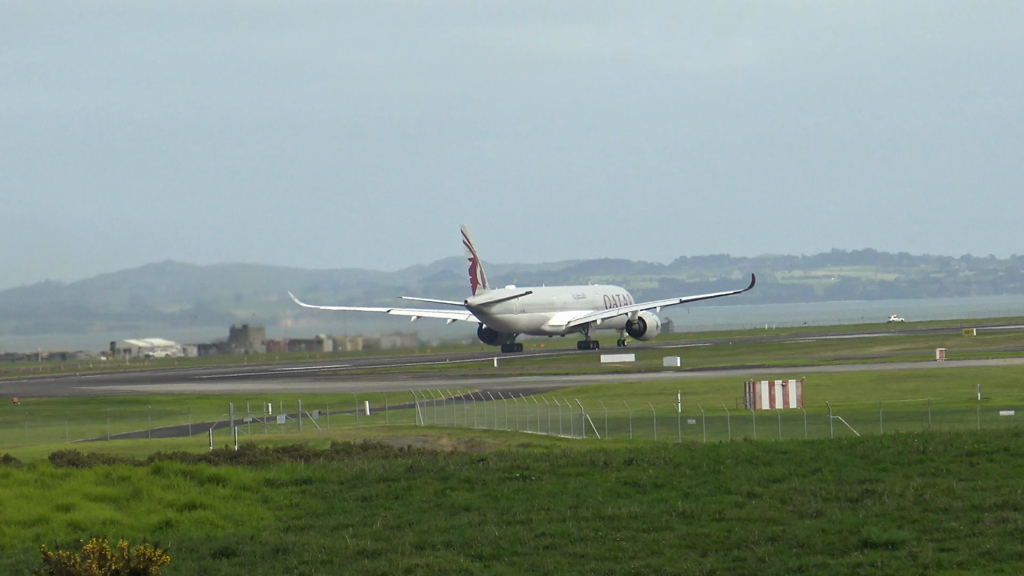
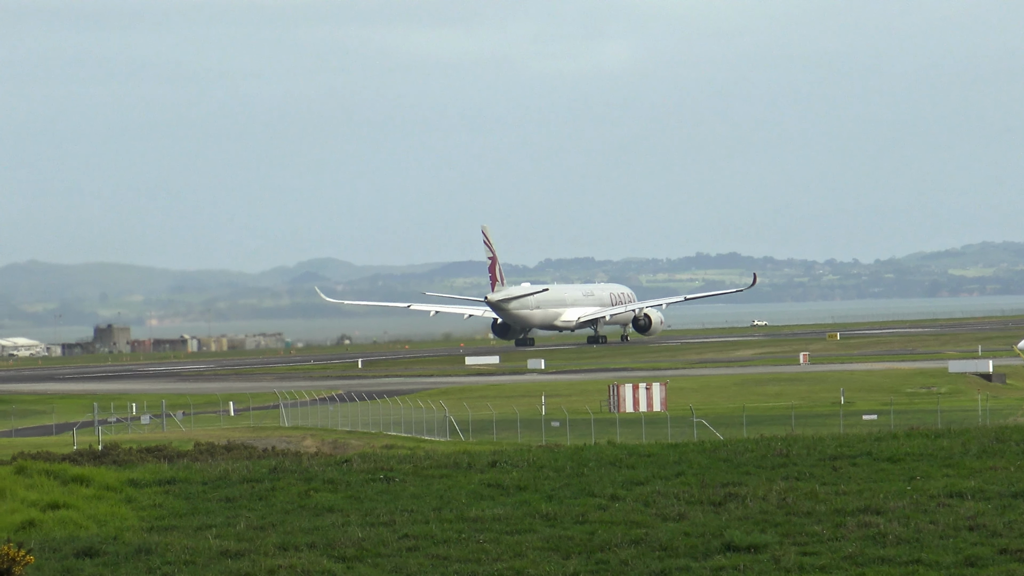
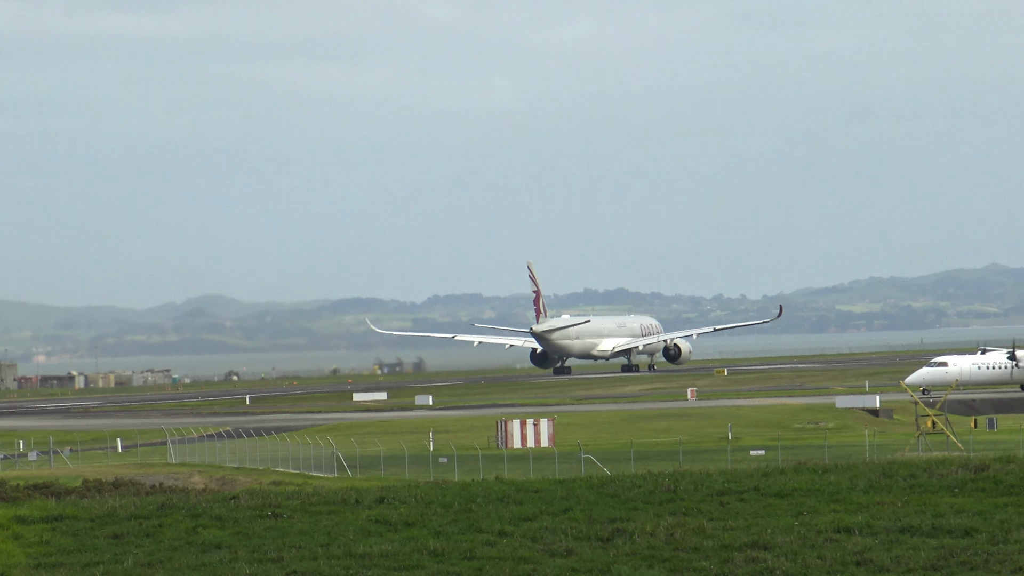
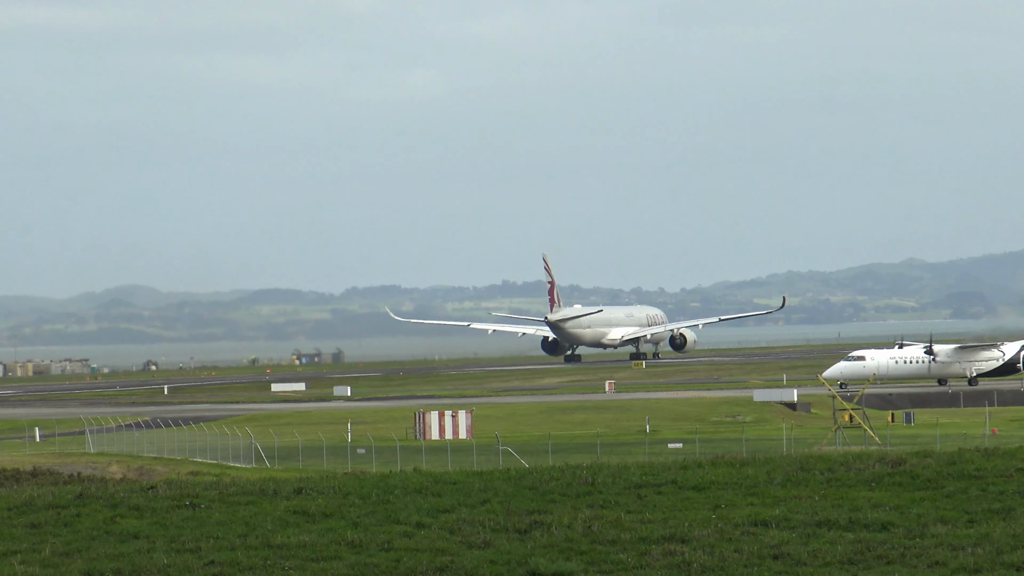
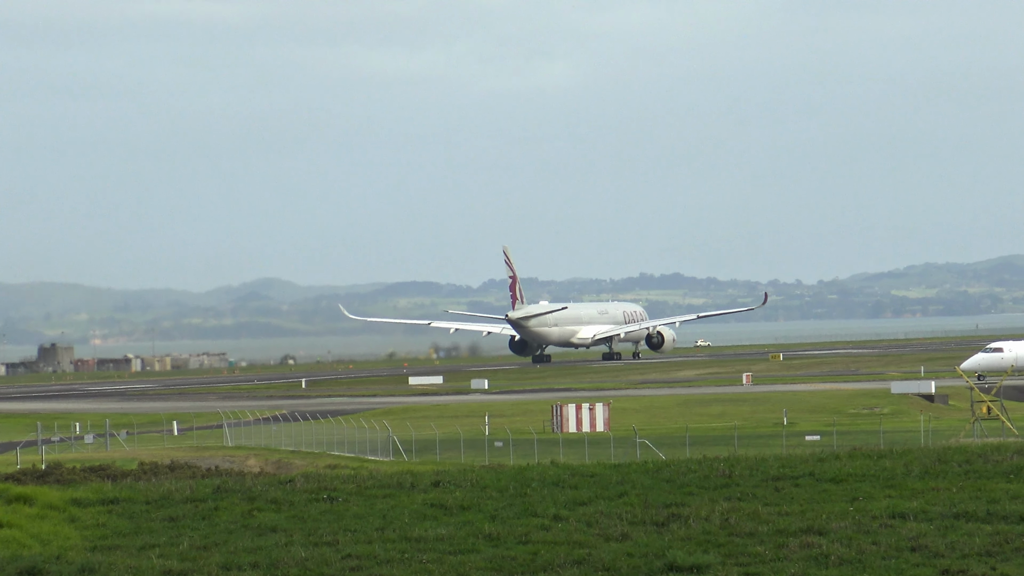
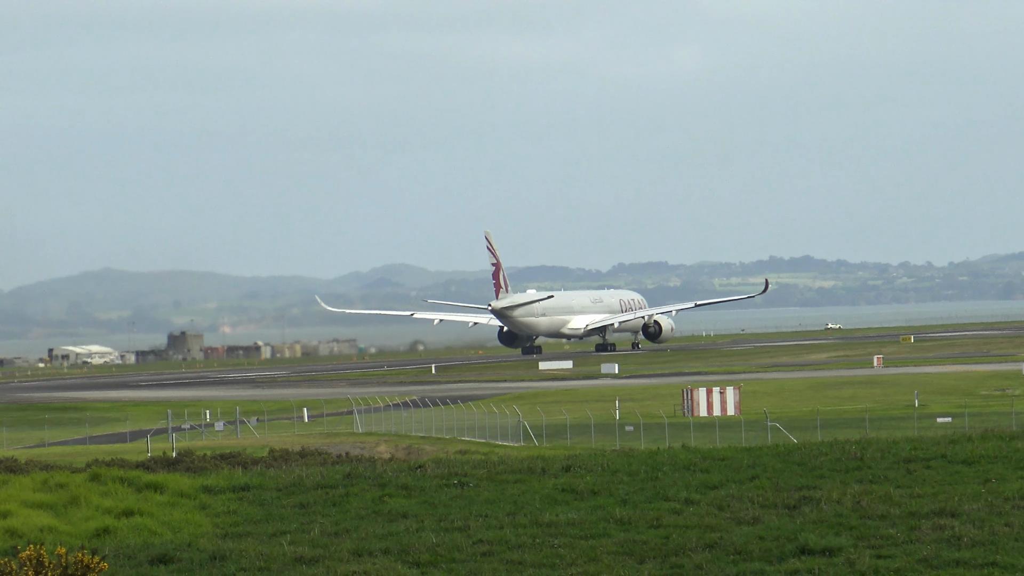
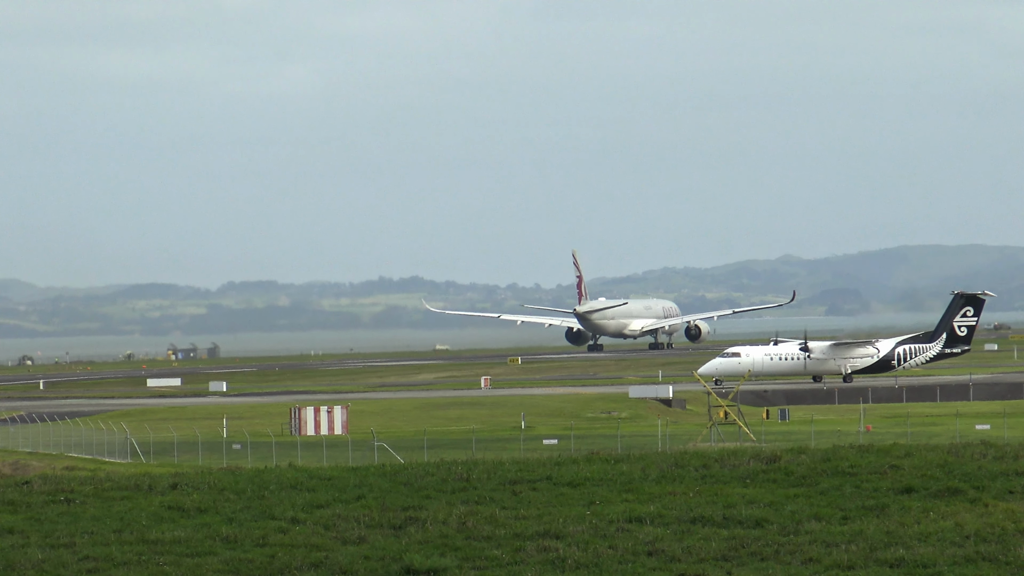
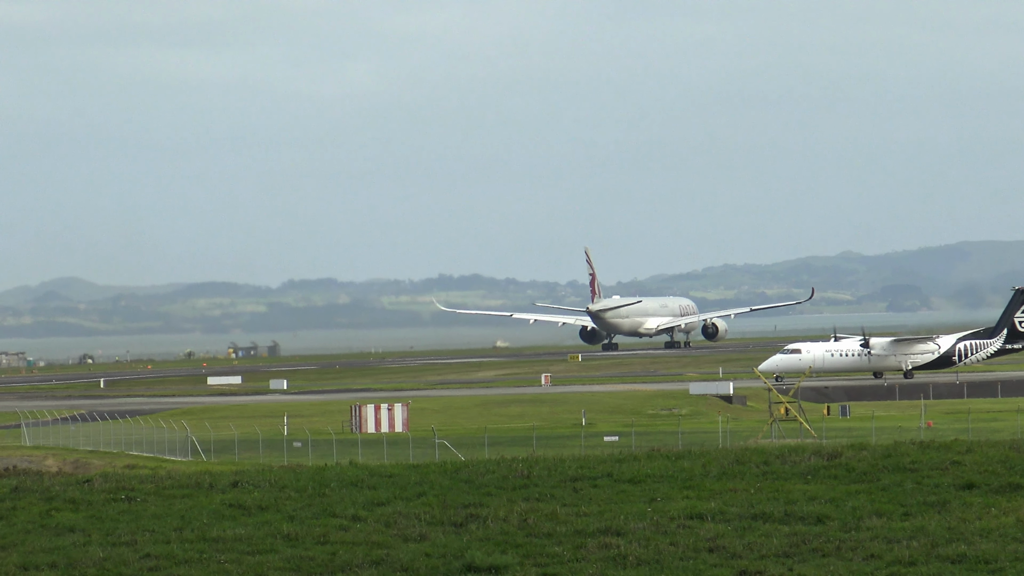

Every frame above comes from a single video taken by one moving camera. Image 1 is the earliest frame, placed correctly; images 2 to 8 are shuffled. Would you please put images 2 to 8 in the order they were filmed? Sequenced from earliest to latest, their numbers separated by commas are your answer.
6, 2, 5, 3, 4, 8, 7
